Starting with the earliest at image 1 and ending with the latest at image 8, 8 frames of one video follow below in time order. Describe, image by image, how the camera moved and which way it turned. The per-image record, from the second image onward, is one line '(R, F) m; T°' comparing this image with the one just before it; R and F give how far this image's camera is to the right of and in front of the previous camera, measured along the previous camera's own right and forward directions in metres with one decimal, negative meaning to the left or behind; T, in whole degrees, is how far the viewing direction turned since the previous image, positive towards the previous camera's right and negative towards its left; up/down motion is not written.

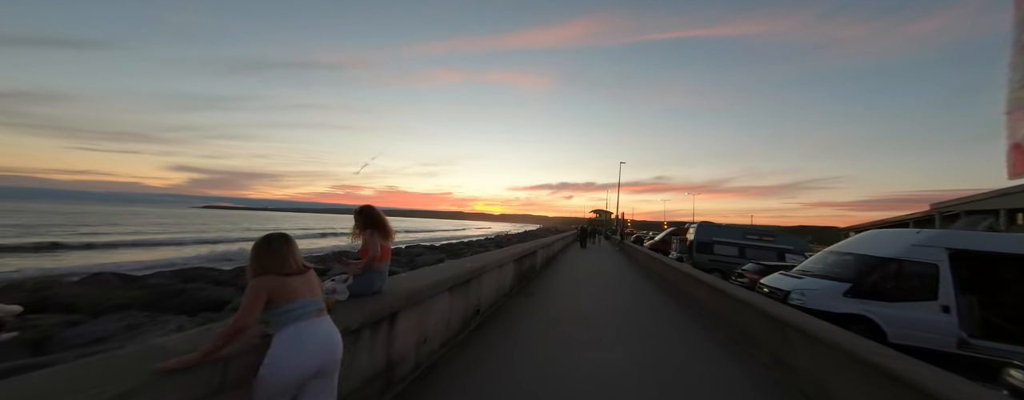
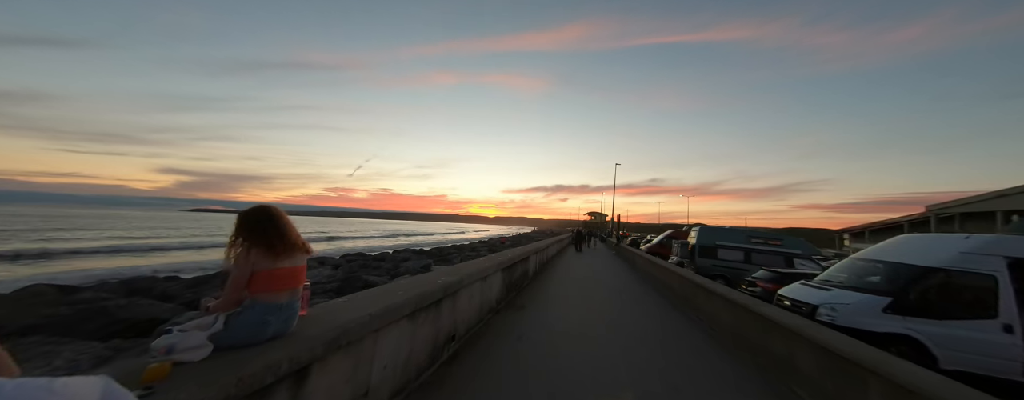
(+0.2, +0.9) m; +1°
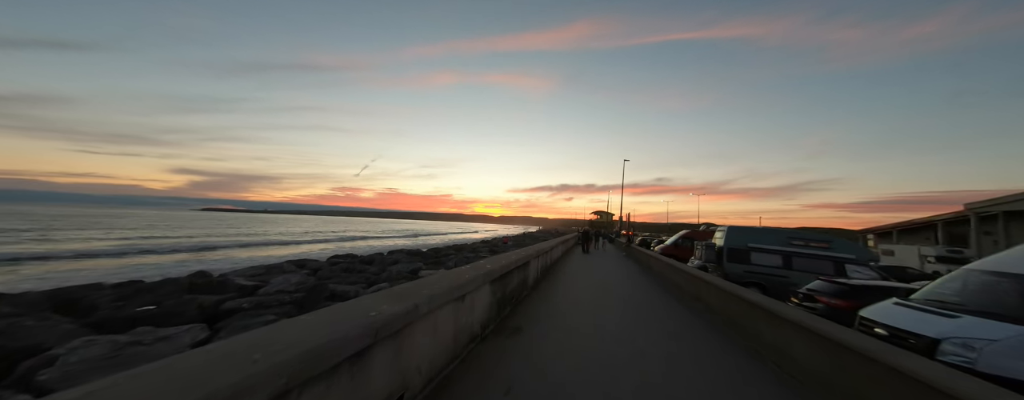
(+0.2, +1.5) m; -1°
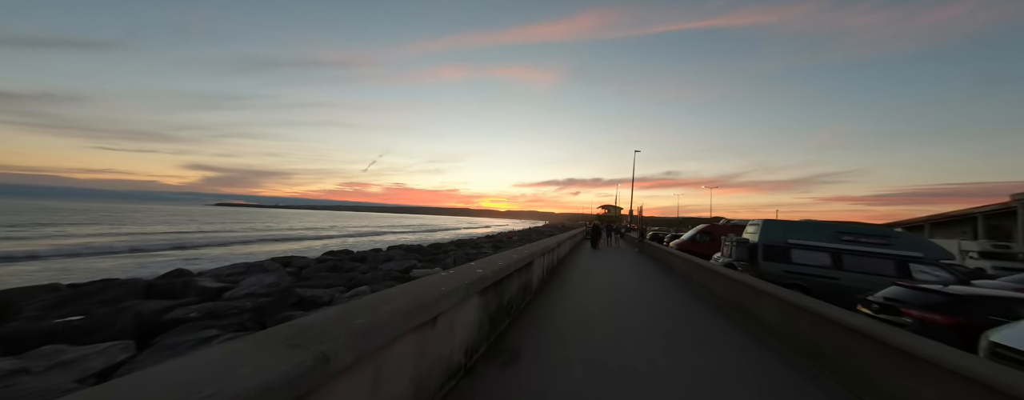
(+0.1, +1.2) m; -1°
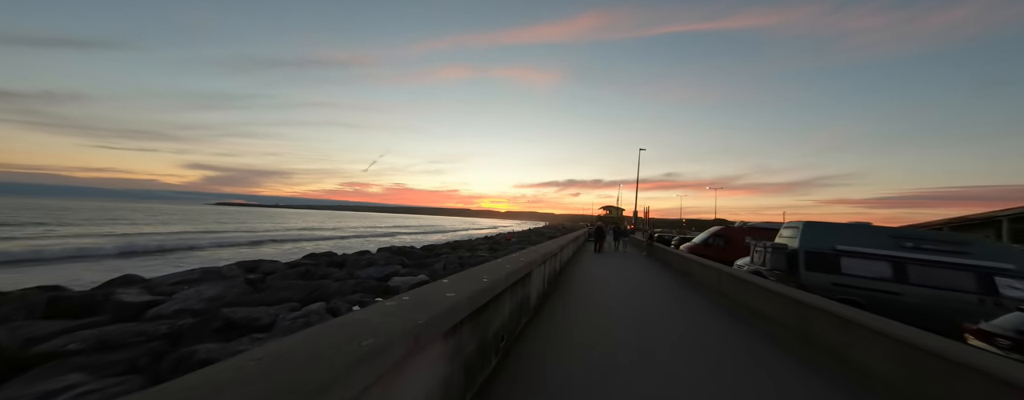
(+0.1, +1.4) m; 0°
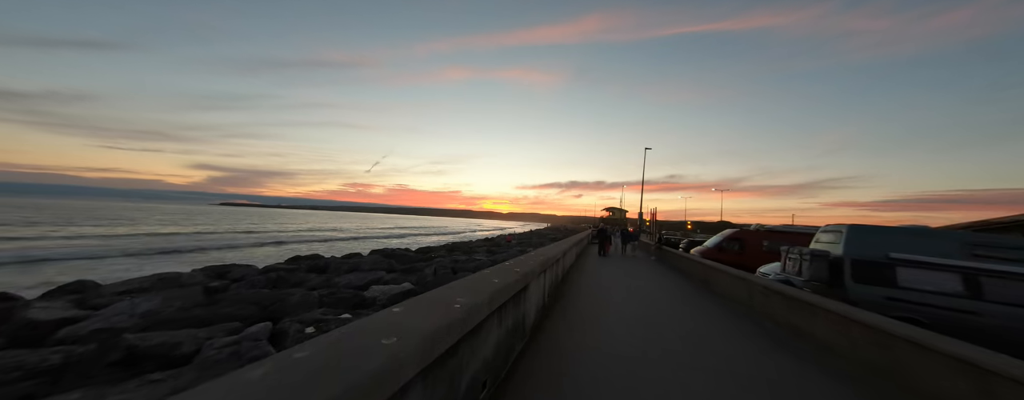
(+0.1, +1.1) m; 0°
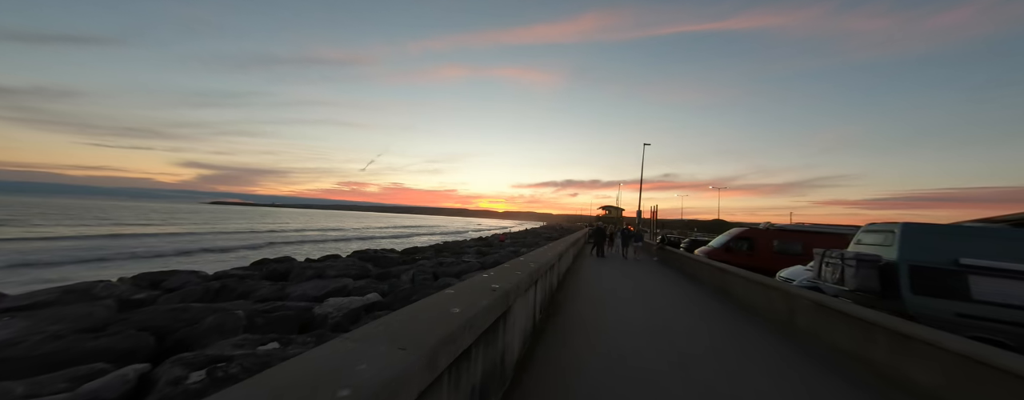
(+0.2, +1.3) m; +1°
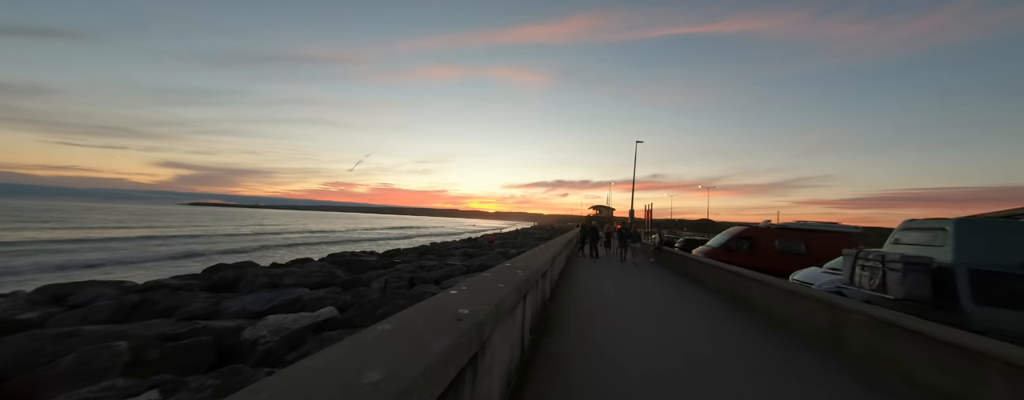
(+0.1, +1.1) m; +2°
